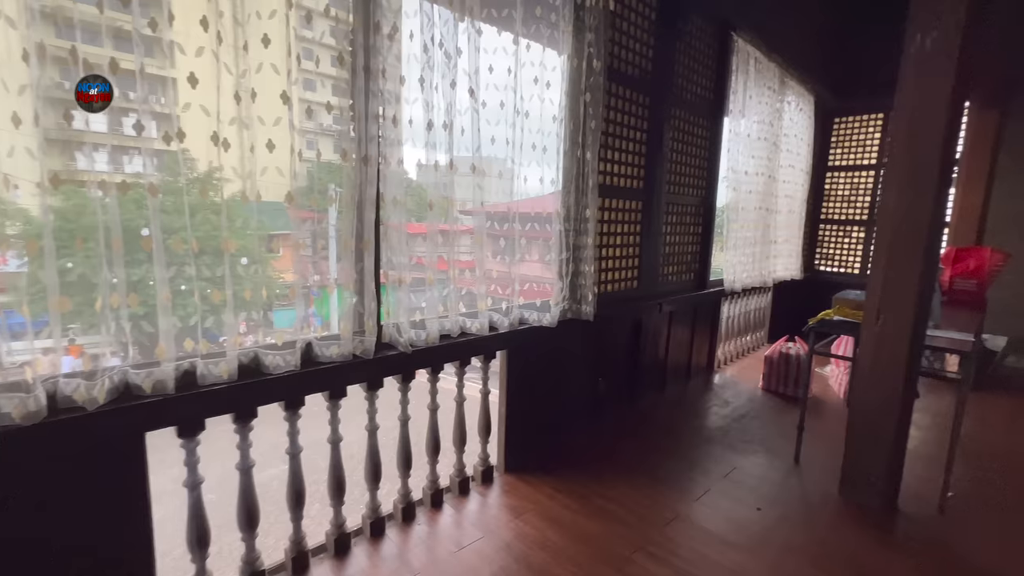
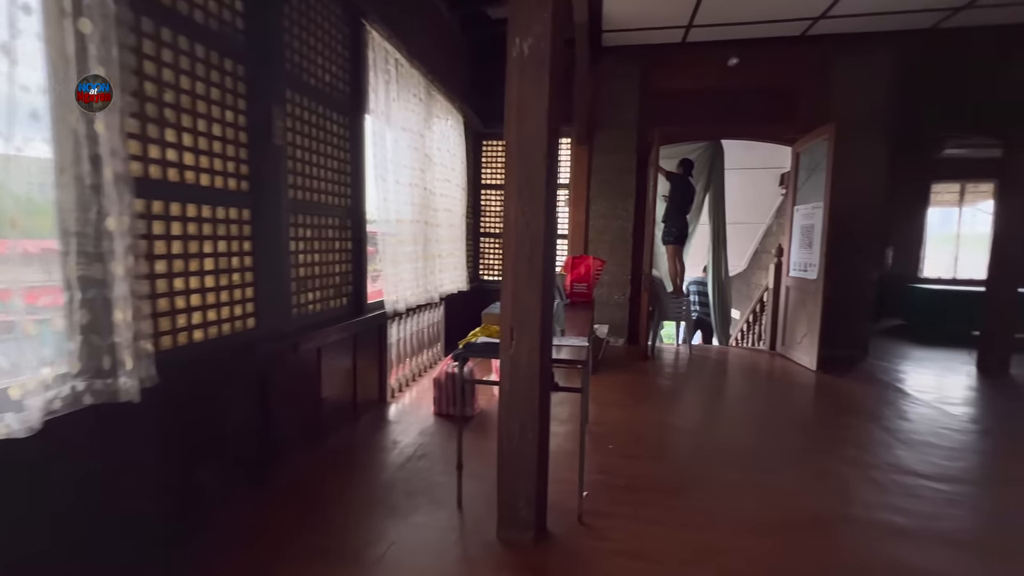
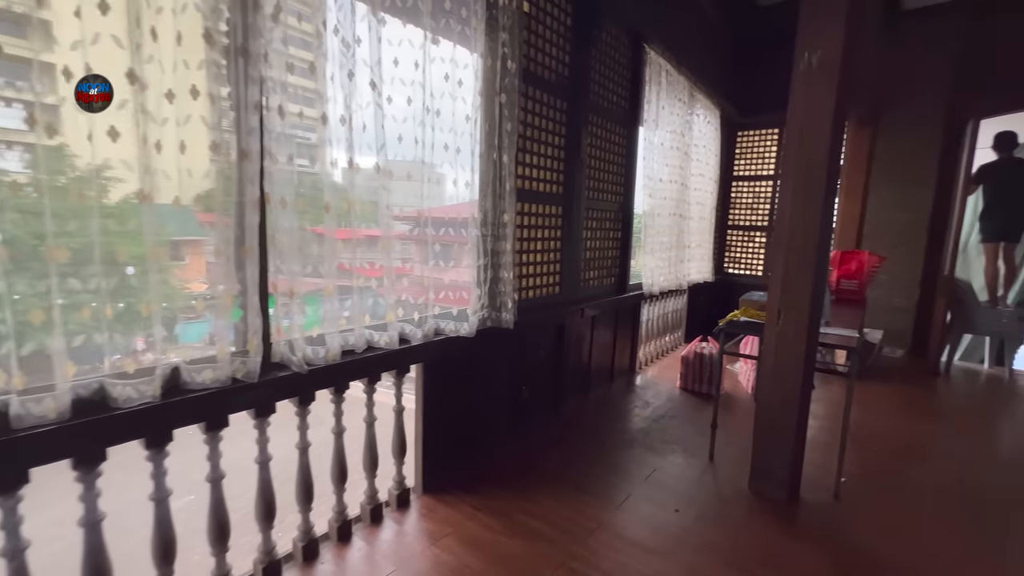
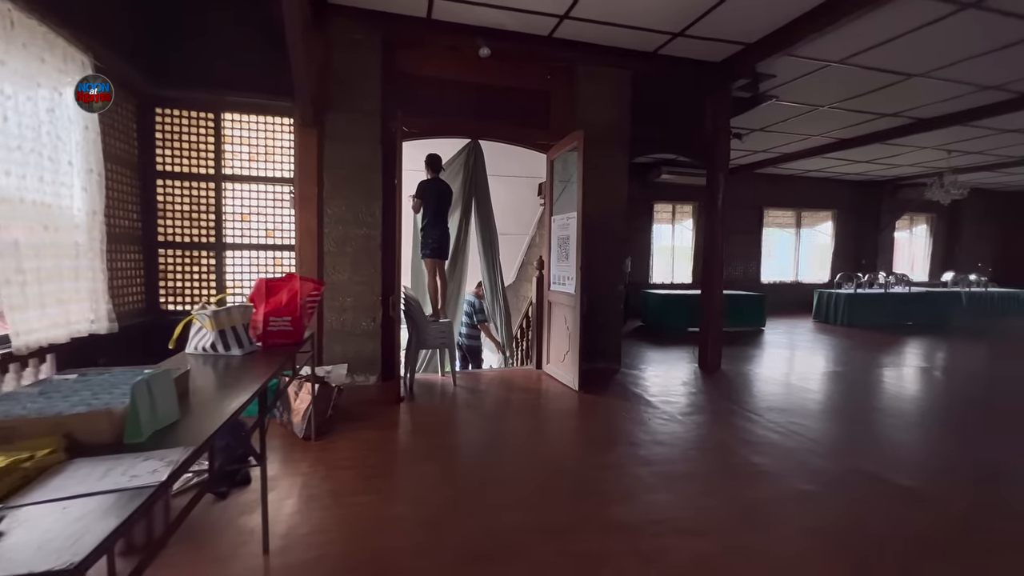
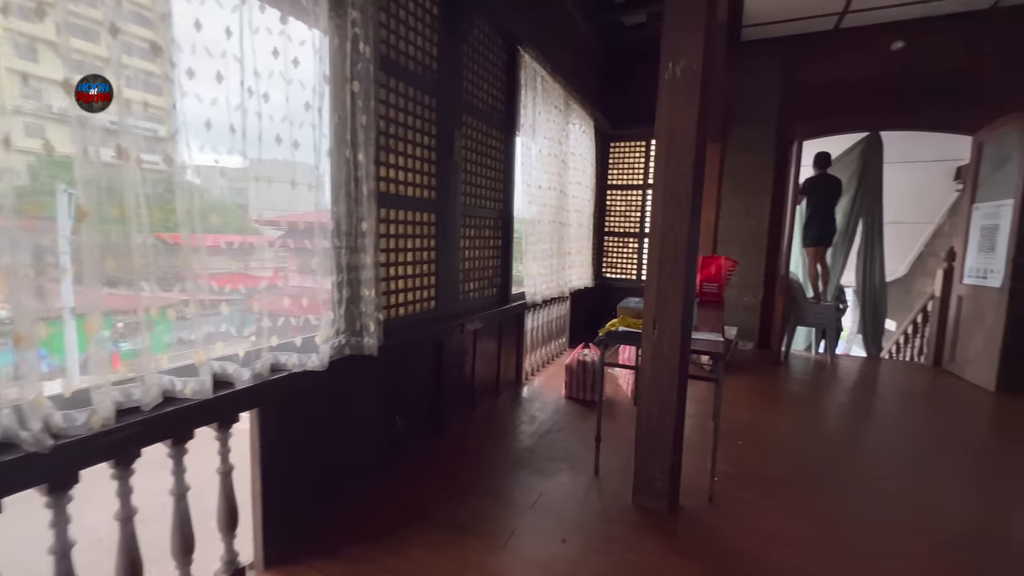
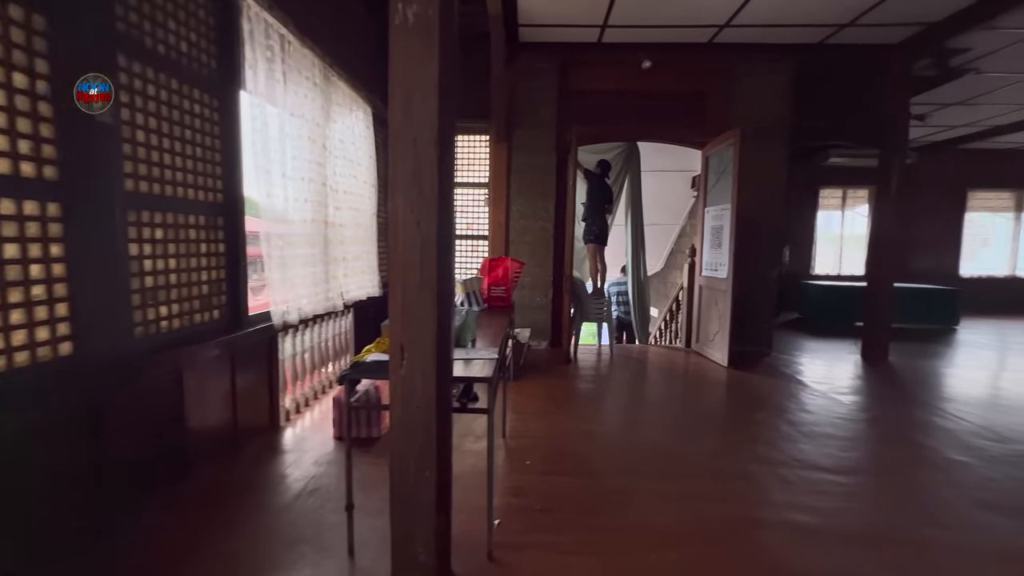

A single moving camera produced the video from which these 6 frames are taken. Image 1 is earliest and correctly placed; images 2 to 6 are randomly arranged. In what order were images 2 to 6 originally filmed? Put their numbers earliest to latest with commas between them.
3, 5, 2, 6, 4
